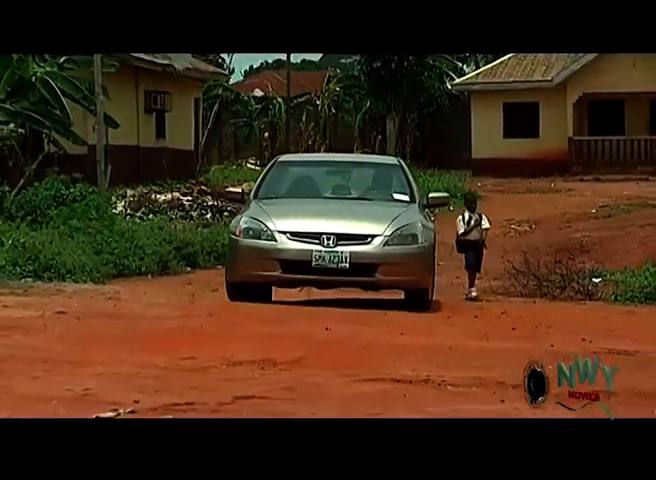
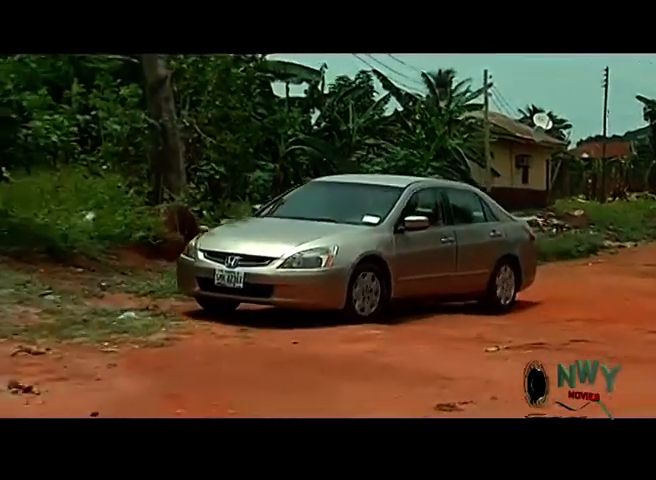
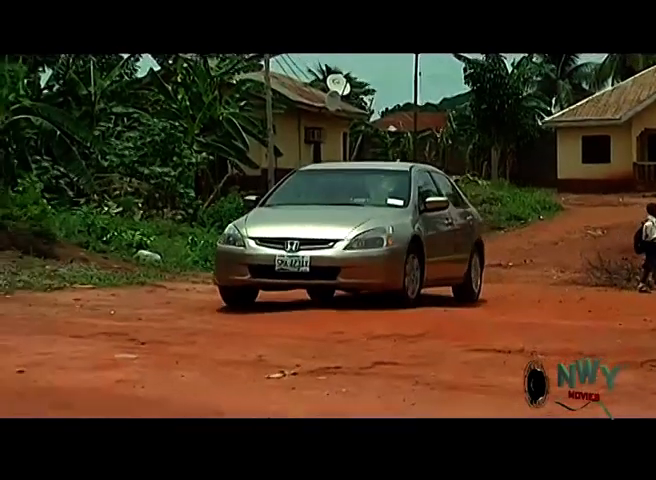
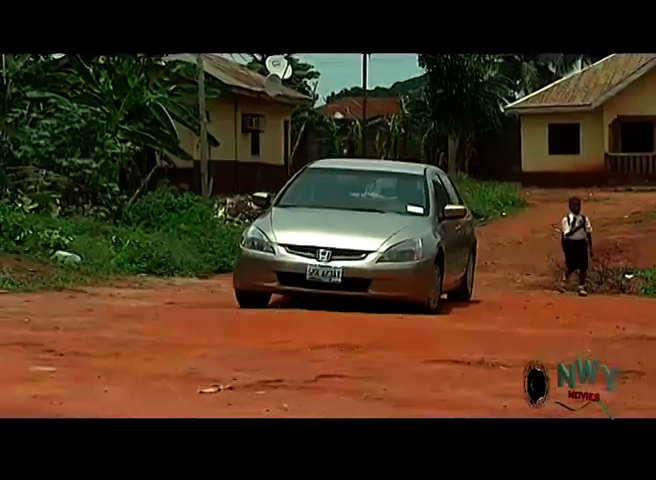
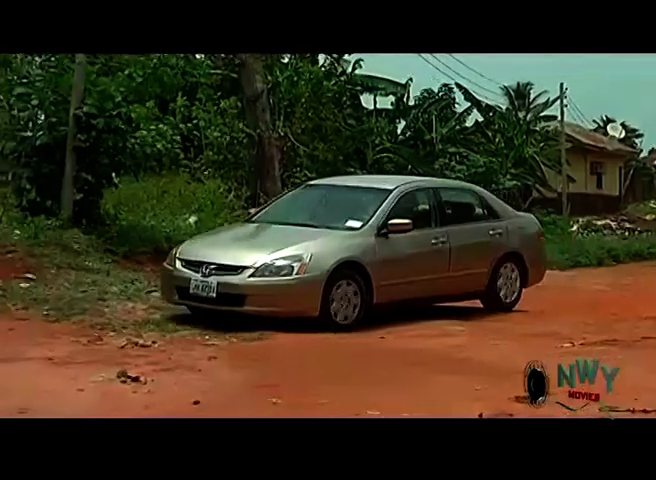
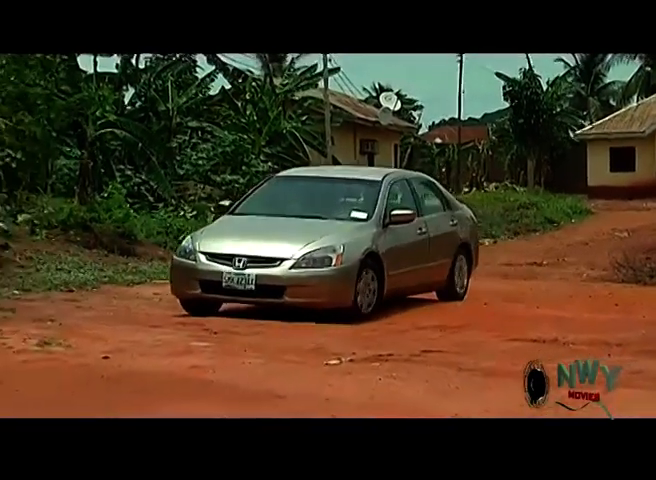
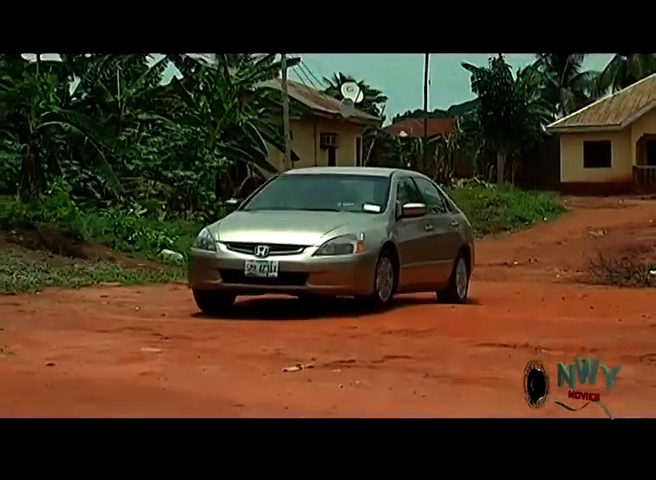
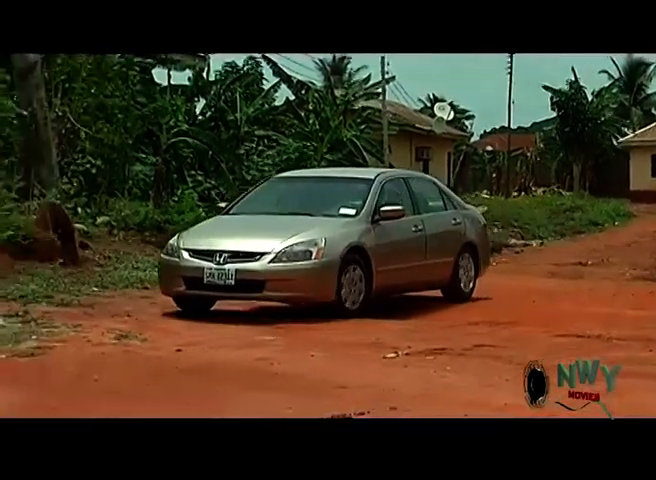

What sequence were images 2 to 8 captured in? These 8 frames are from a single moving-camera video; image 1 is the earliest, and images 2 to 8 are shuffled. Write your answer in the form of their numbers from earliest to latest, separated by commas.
4, 3, 7, 6, 8, 2, 5
